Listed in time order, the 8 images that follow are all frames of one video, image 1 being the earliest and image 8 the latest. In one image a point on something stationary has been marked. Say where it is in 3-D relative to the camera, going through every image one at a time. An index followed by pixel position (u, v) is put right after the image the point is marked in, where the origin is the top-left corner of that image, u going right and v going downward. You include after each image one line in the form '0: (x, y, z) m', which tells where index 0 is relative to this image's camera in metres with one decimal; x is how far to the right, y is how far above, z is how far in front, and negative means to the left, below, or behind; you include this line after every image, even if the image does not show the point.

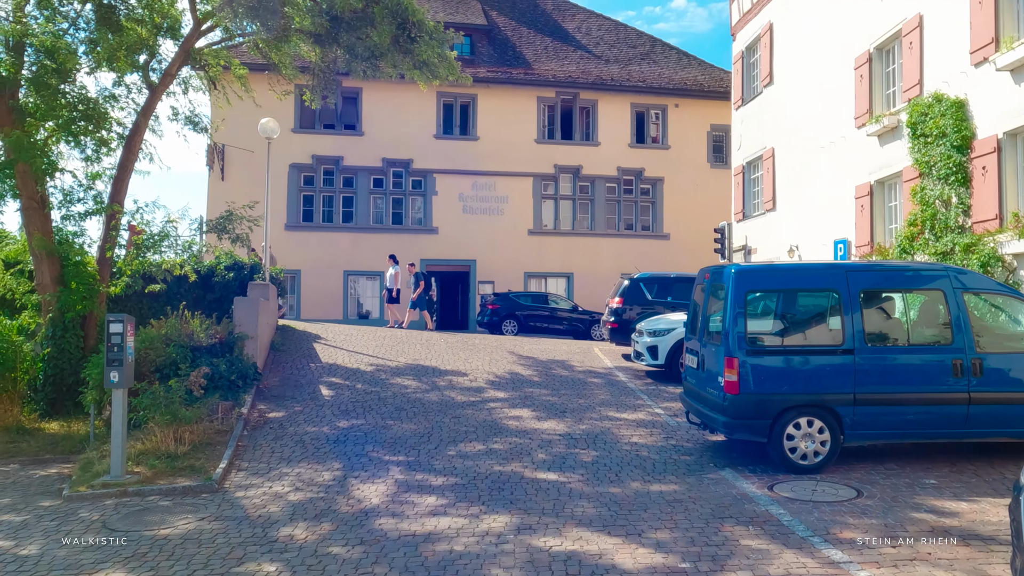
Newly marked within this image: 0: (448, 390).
0: (-0.9, -1.4, +10.7) m
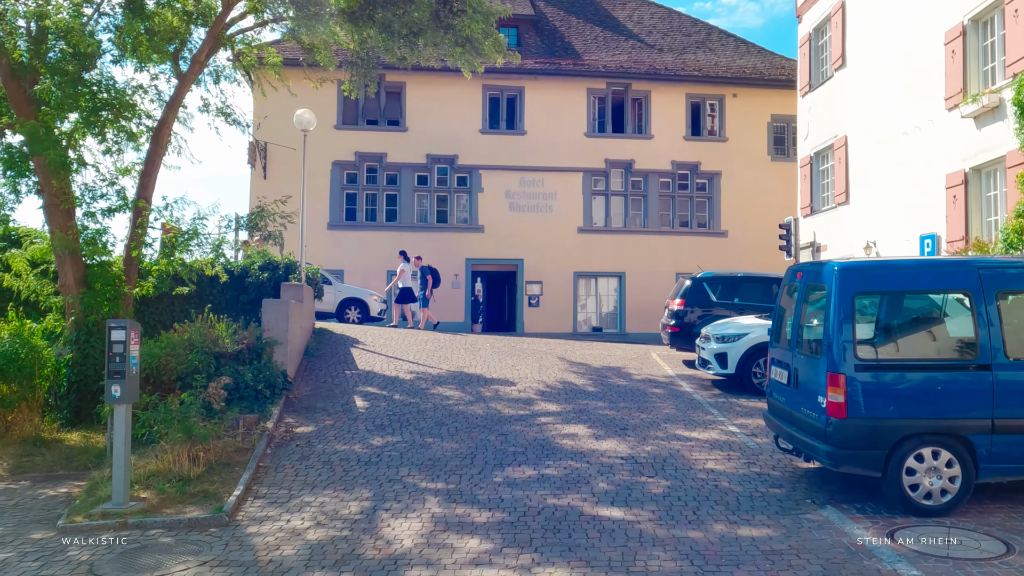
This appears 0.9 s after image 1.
0: (-0.2, -1.5, +9.7) m
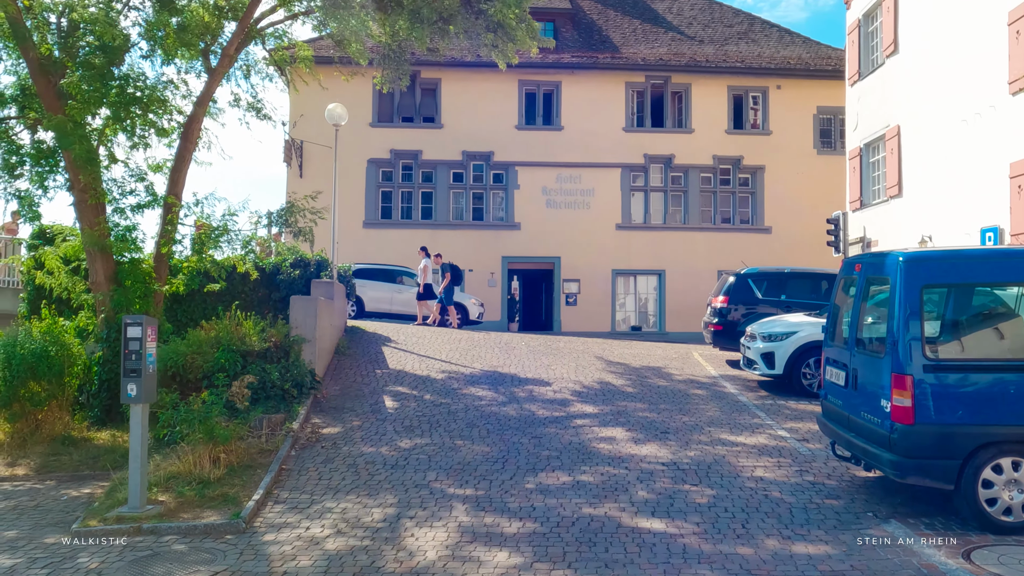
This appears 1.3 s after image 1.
0: (+0.2, -1.4, +9.3) m
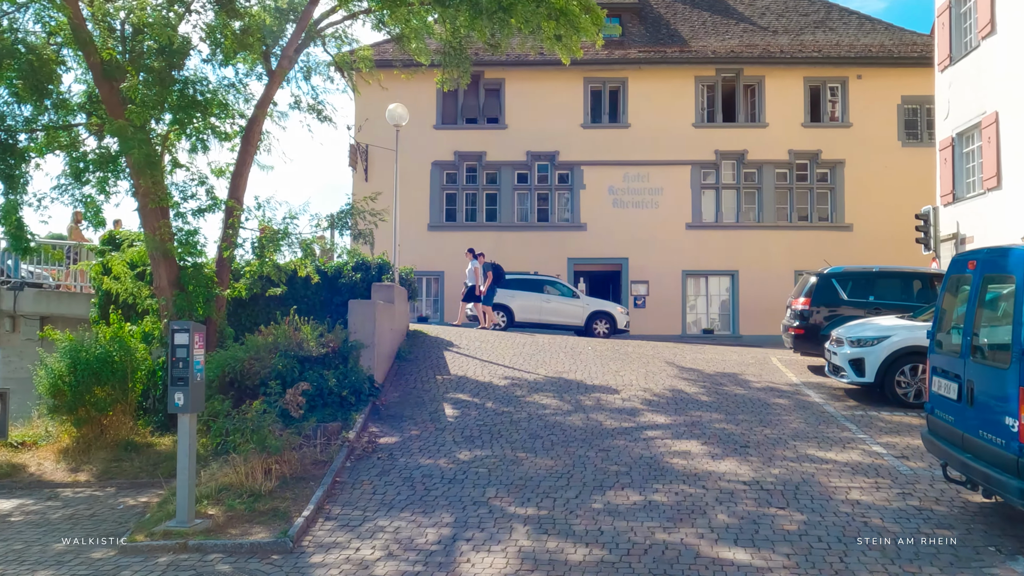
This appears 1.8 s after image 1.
0: (+1.0, -1.4, +8.8) m
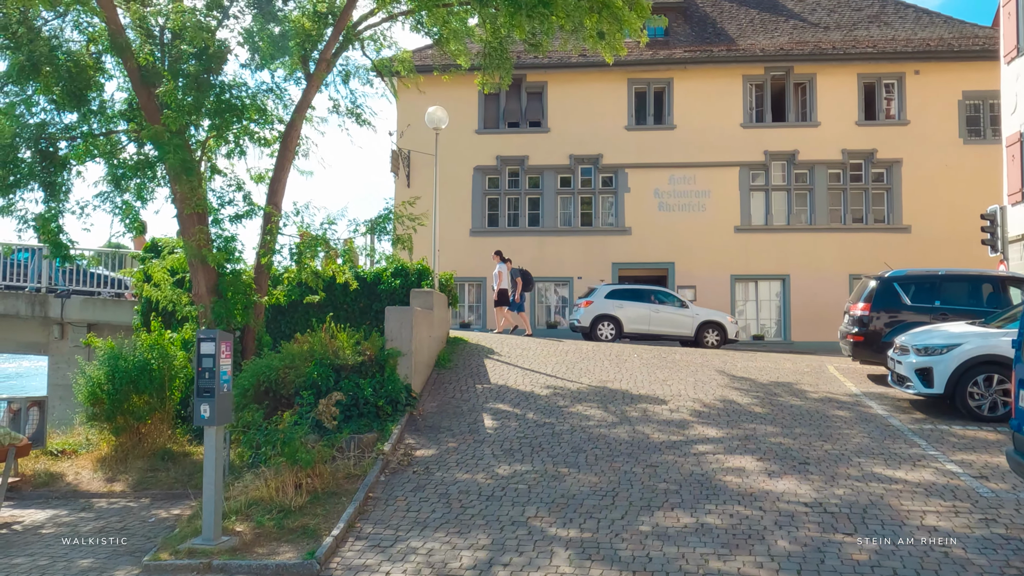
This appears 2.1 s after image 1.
0: (+1.4, -1.5, +8.3) m
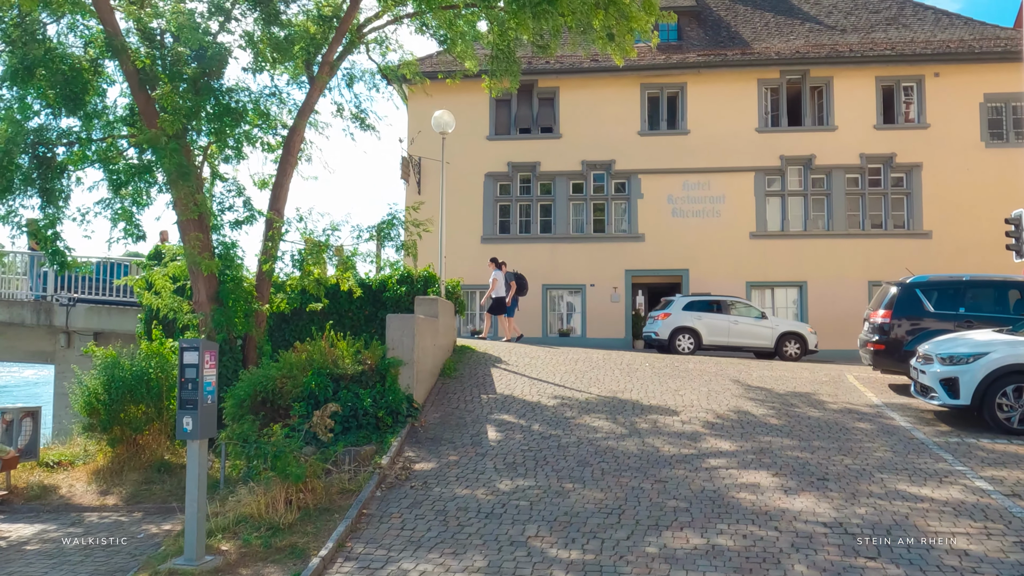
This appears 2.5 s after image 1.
0: (+1.5, -1.6, +8.0) m
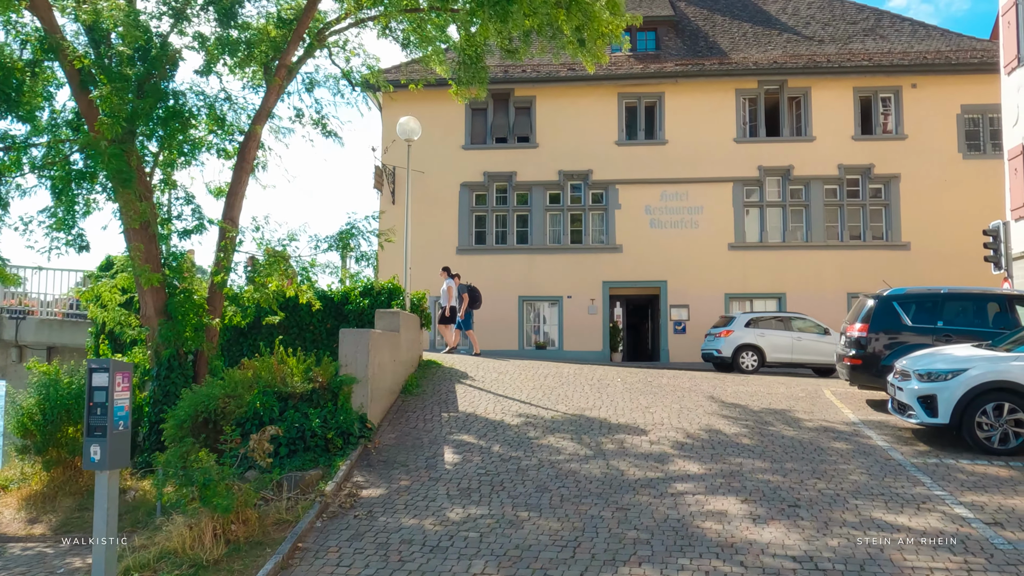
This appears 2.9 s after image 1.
0: (+1.0, -1.7, +7.6) m
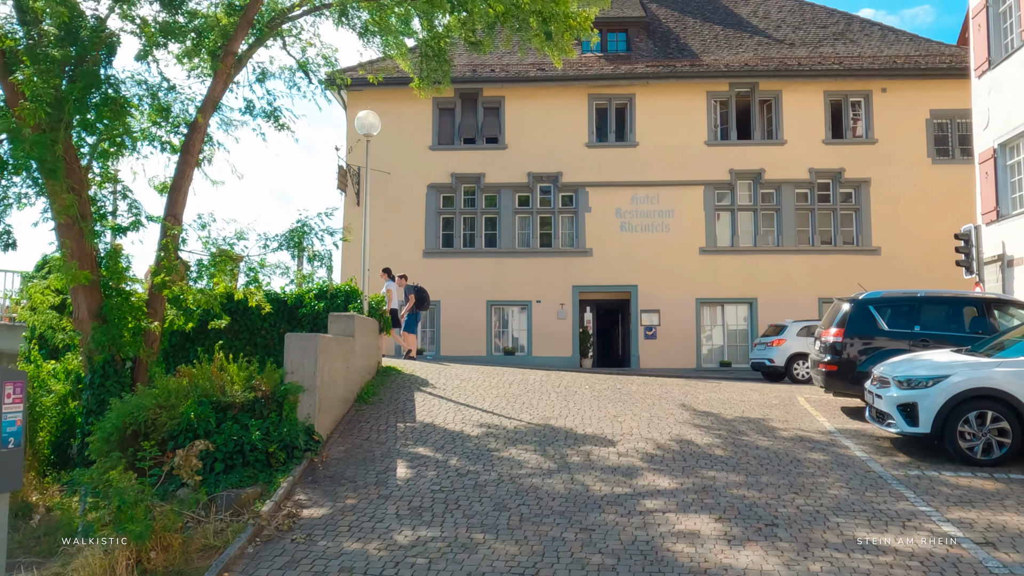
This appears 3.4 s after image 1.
0: (+0.7, -1.7, +7.0) m
